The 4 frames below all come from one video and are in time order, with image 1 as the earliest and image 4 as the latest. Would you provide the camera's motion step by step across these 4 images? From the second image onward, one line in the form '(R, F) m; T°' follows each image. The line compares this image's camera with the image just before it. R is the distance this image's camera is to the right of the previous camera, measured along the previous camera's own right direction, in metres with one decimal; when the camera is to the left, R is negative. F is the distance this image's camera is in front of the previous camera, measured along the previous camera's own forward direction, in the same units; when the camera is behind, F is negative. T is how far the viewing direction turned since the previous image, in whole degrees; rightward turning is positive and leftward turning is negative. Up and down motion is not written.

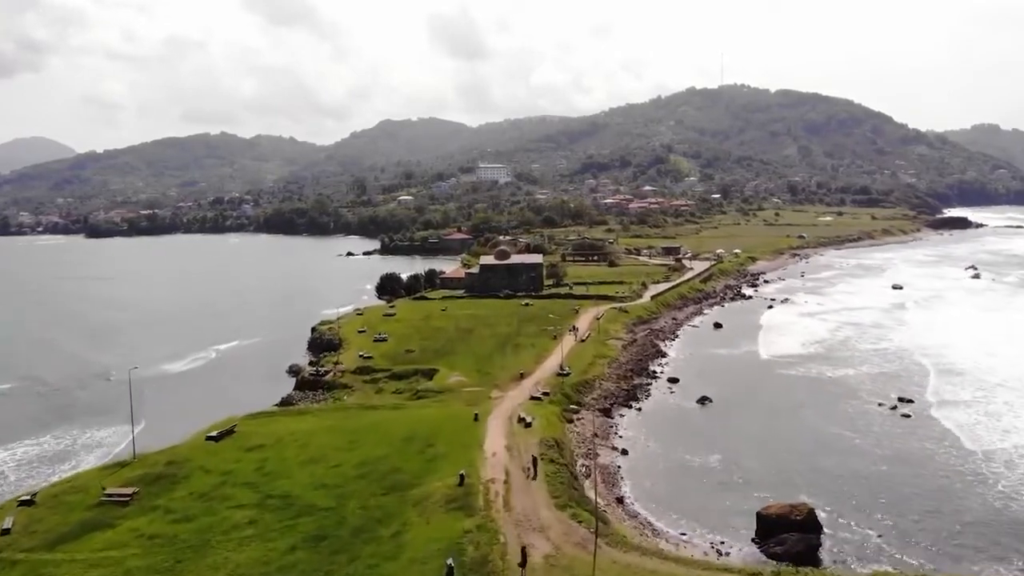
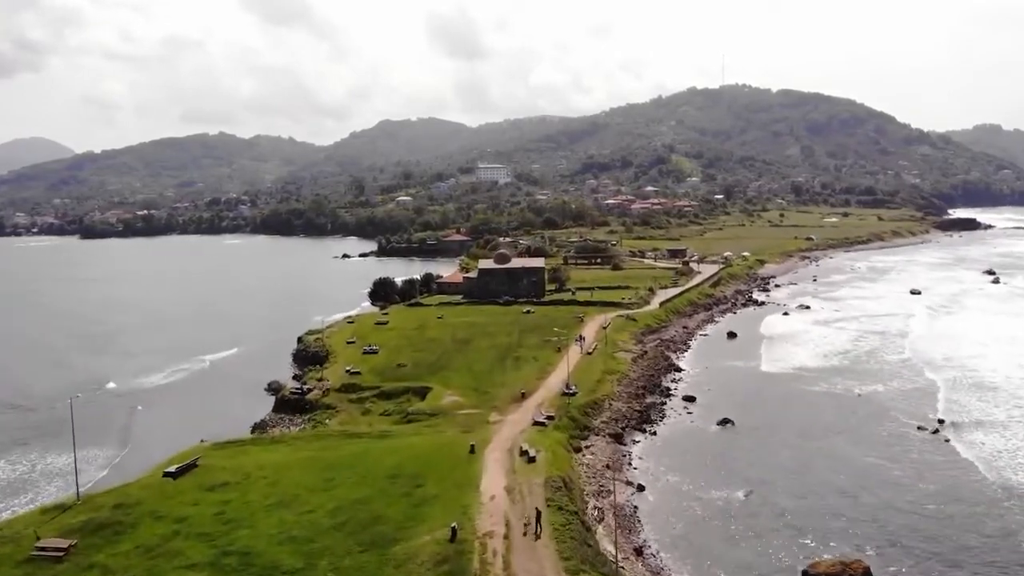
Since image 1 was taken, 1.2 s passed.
(0.0, +4.4) m; 0°
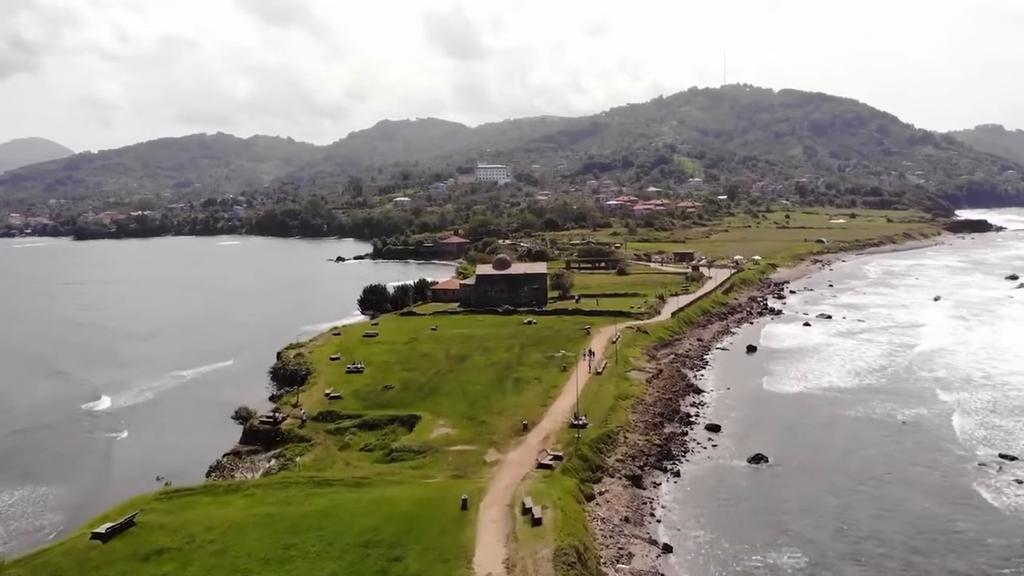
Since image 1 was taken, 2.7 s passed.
(0.0, +5.4) m; 0°
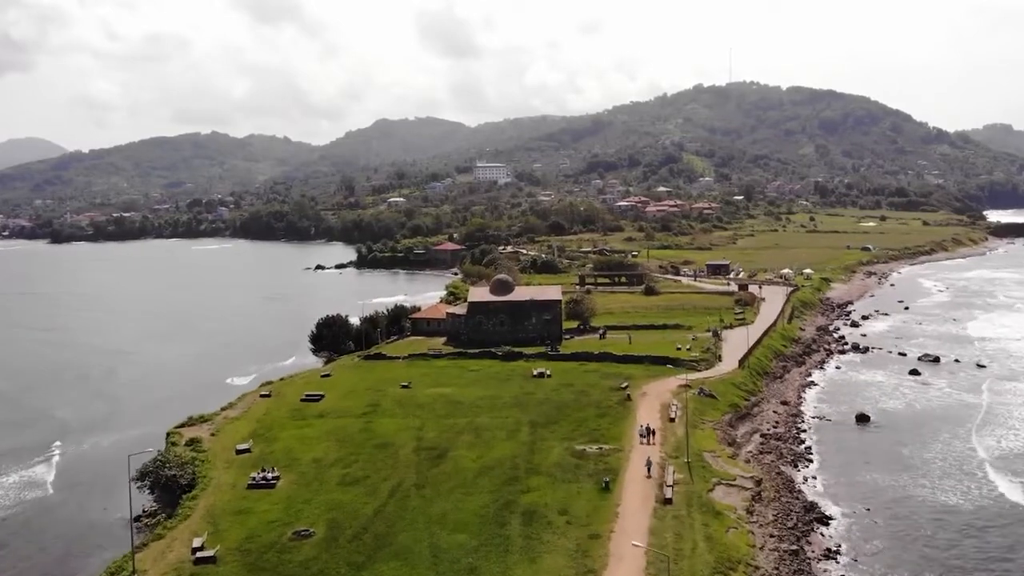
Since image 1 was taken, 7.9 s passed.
(-0.3, +19.0) m; 0°
